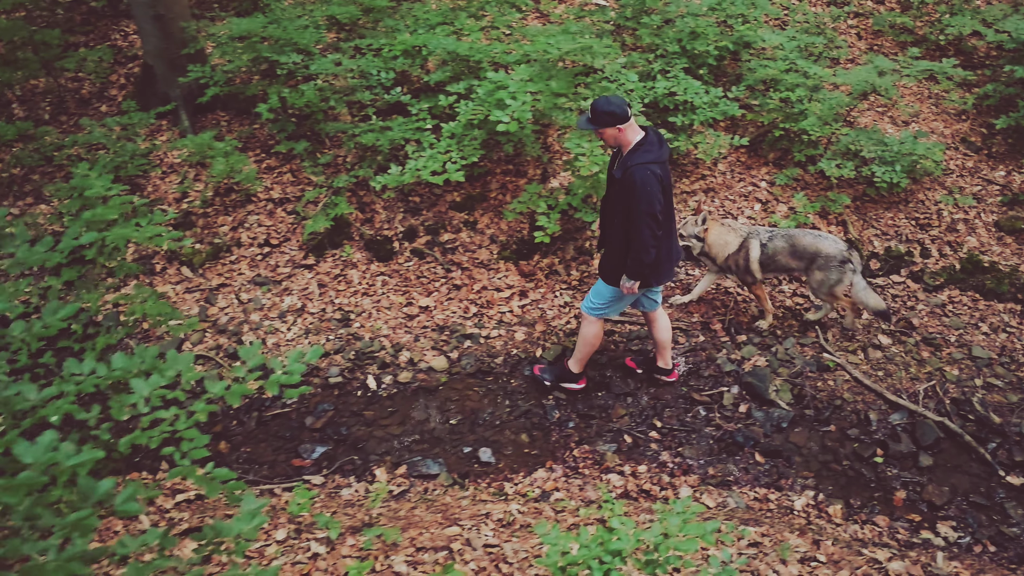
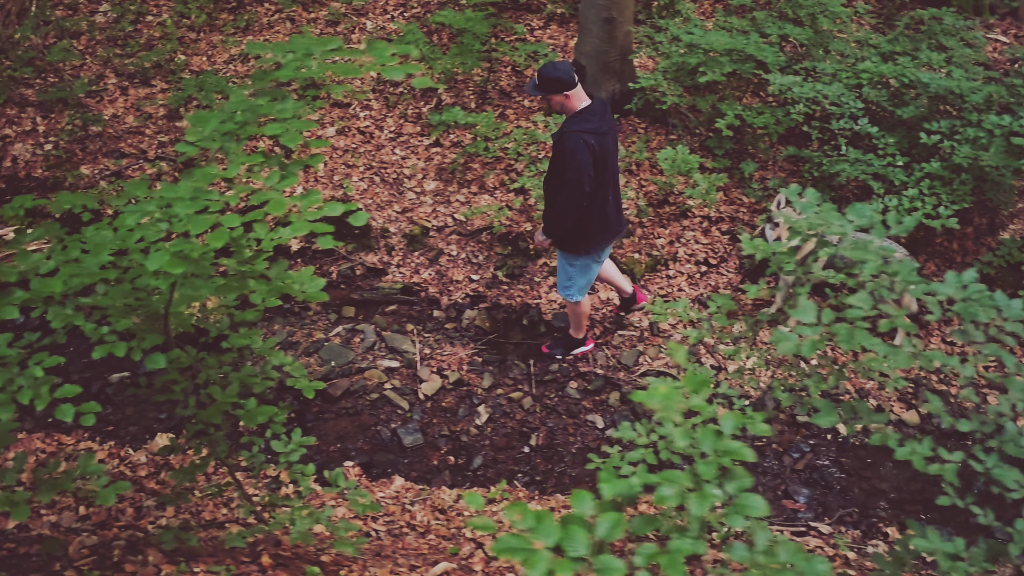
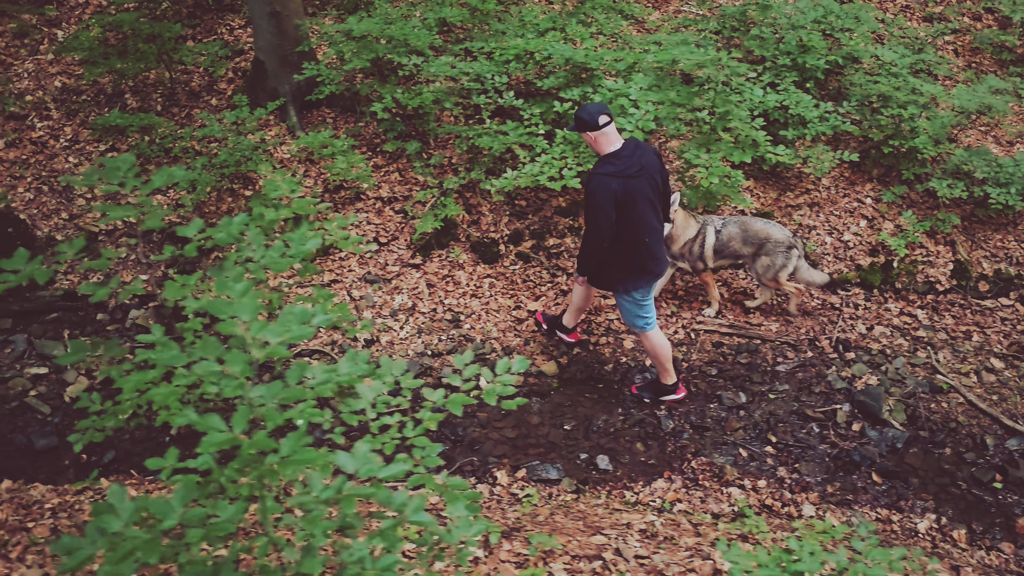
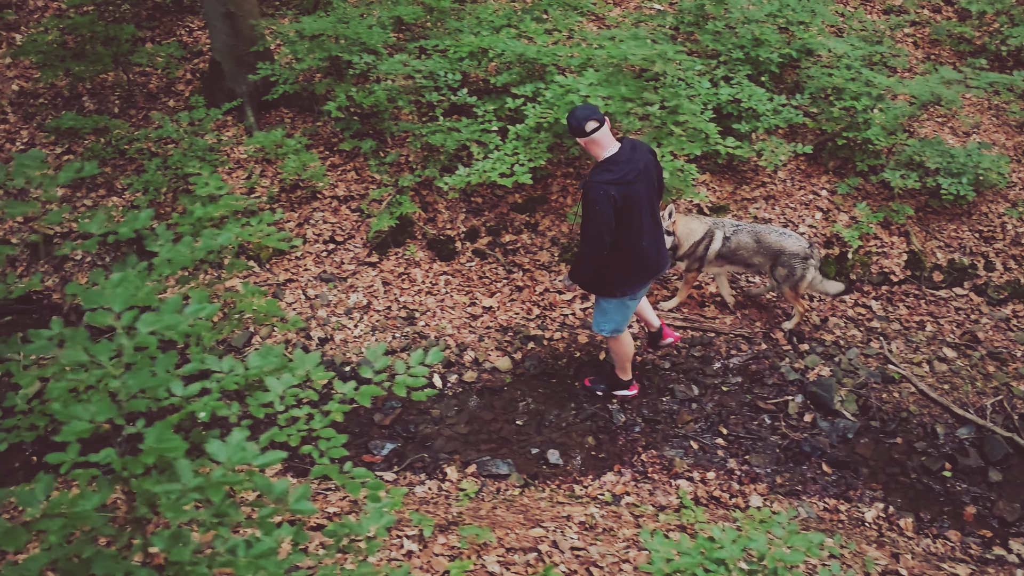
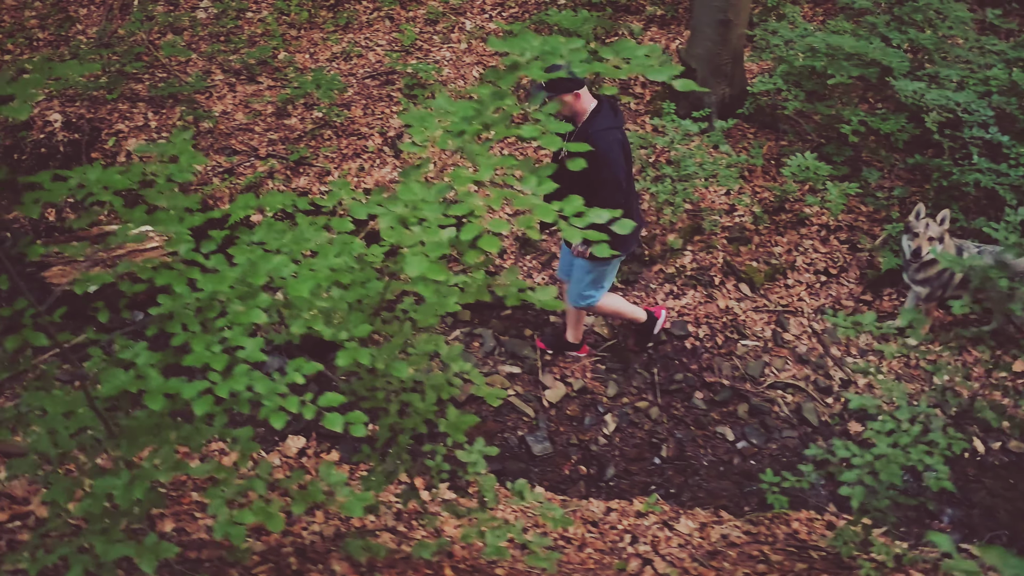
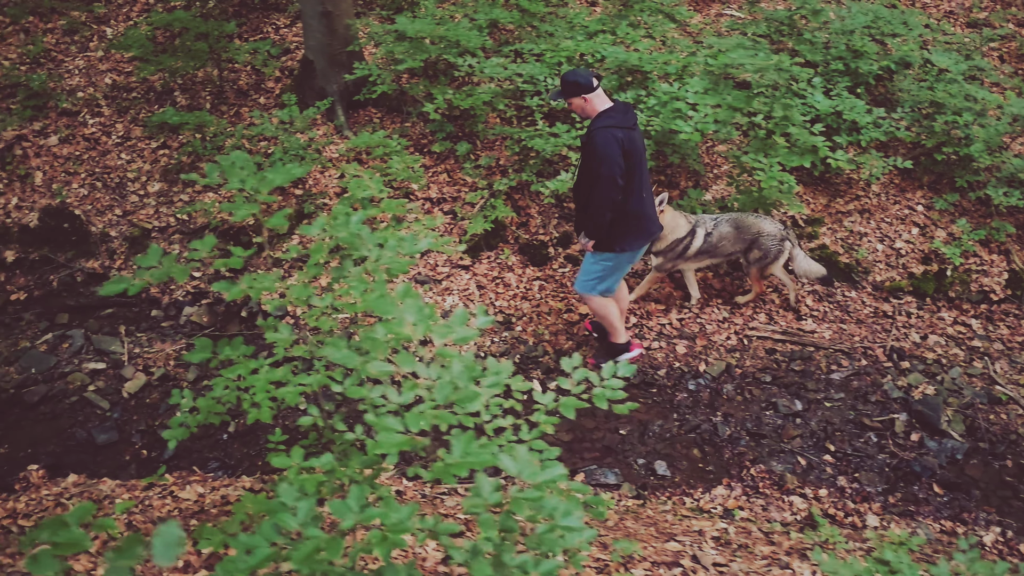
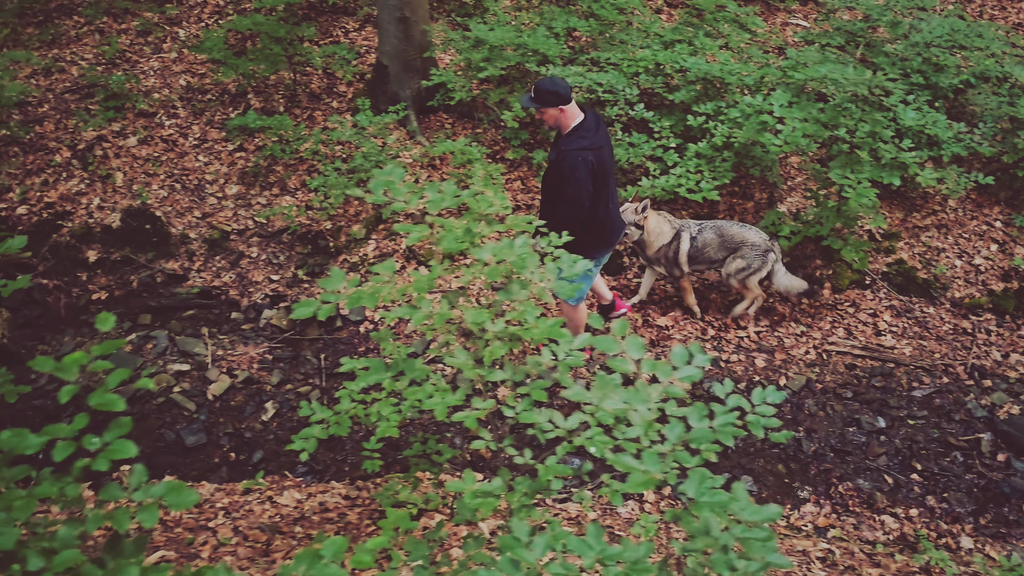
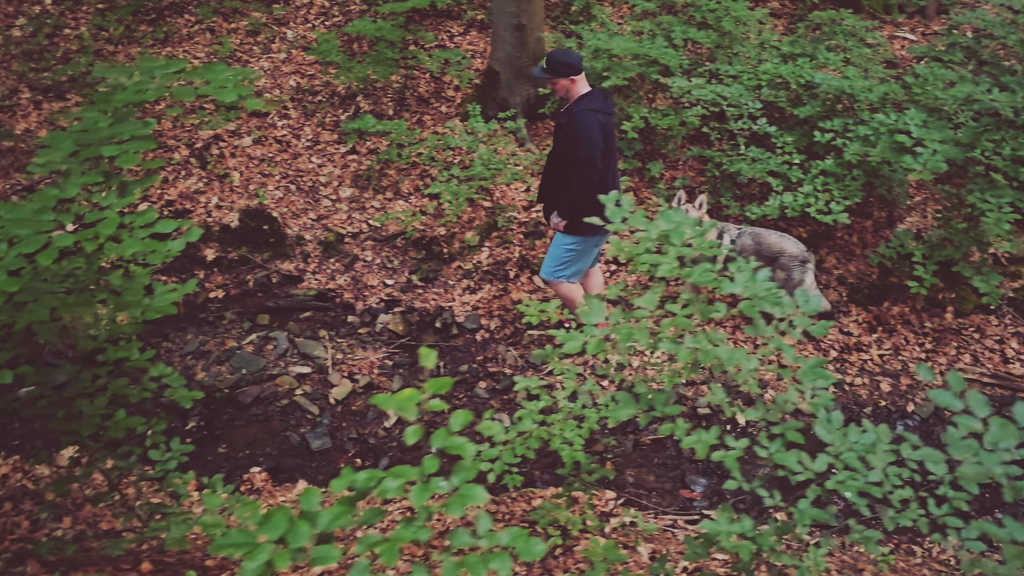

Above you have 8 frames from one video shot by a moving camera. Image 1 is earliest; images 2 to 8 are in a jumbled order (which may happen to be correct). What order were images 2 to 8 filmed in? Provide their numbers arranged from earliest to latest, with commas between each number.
4, 3, 6, 7, 8, 2, 5
